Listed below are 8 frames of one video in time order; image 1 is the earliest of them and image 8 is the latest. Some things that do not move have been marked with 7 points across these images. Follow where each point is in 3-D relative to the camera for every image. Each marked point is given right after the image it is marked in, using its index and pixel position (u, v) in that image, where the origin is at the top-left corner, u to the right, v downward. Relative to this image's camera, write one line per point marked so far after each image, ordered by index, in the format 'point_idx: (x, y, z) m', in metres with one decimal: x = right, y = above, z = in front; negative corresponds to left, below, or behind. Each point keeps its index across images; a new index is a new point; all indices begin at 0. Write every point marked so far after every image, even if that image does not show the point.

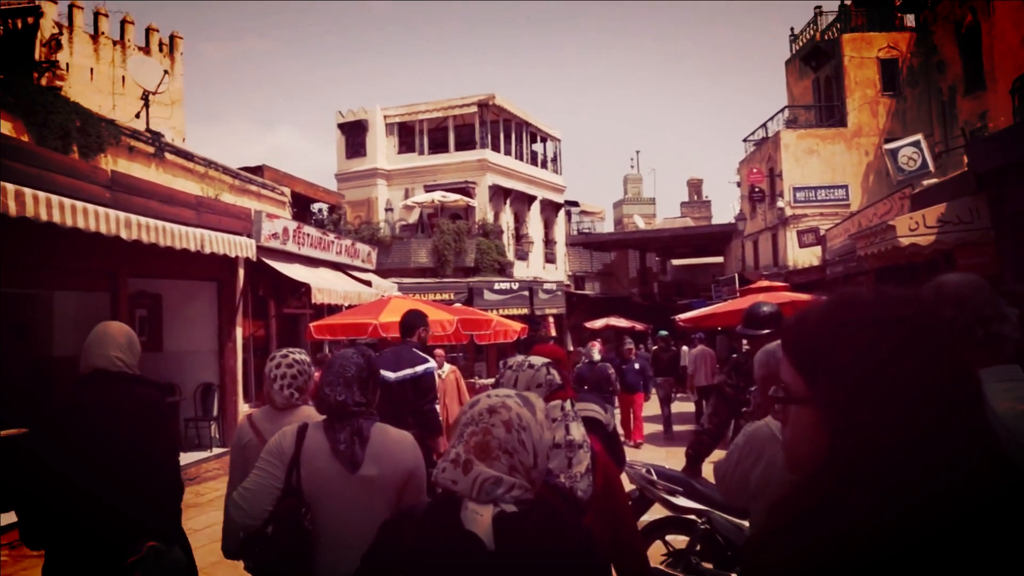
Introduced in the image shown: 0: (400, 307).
0: (-1.6, -0.3, +9.7) m
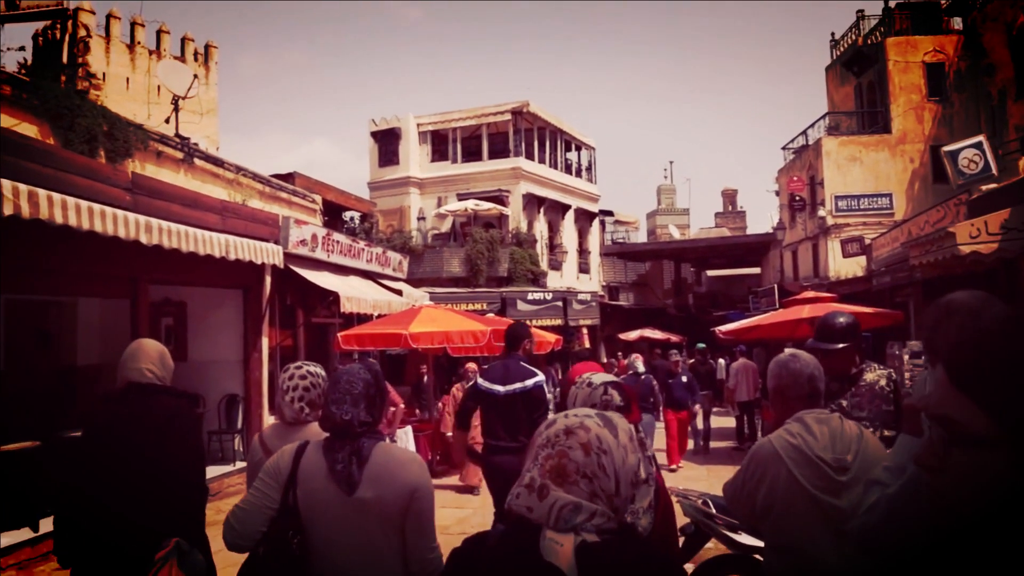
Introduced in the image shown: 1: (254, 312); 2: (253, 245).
0: (-1.1, -0.4, +9.4) m
1: (-3.6, -0.3, +9.7) m
2: (-3.1, +0.5, +8.4) m
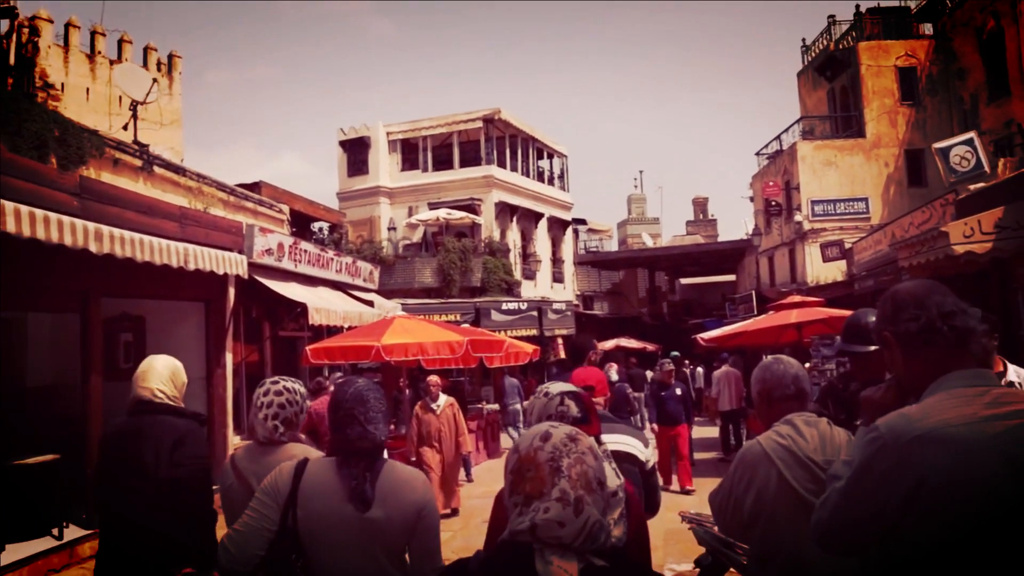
0: (-1.4, -0.5, +8.9) m
1: (-3.9, -0.5, +9.1) m
2: (-3.4, +0.4, +7.8) m
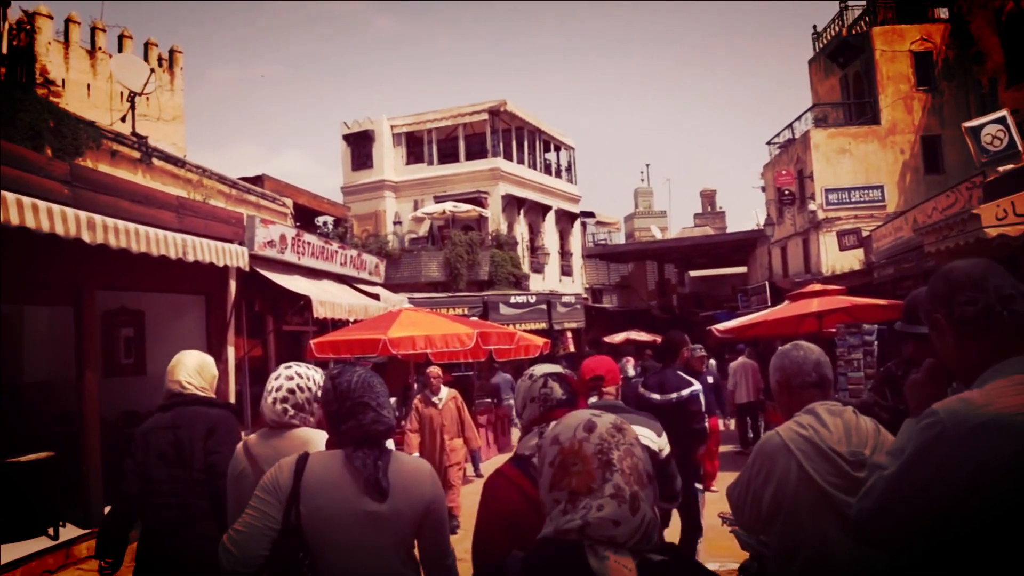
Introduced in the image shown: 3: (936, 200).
0: (-1.3, -0.4, +8.6) m
1: (-3.8, -0.4, +8.9) m
2: (-3.3, +0.5, +7.5) m
3: (+6.0, +1.3, +9.7) m
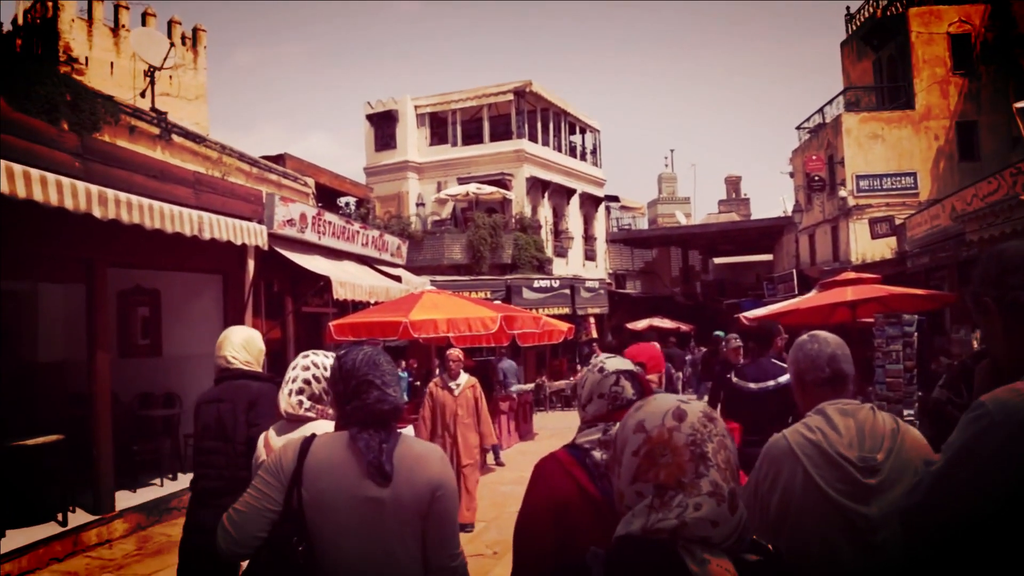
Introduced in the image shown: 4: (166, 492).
0: (-1.0, -0.2, +8.4) m
1: (-3.5, -0.2, +8.8) m
2: (-3.0, +0.7, +7.4) m
3: (+6.4, +1.4, +9.3) m
4: (-3.6, -2.2, +7.2) m
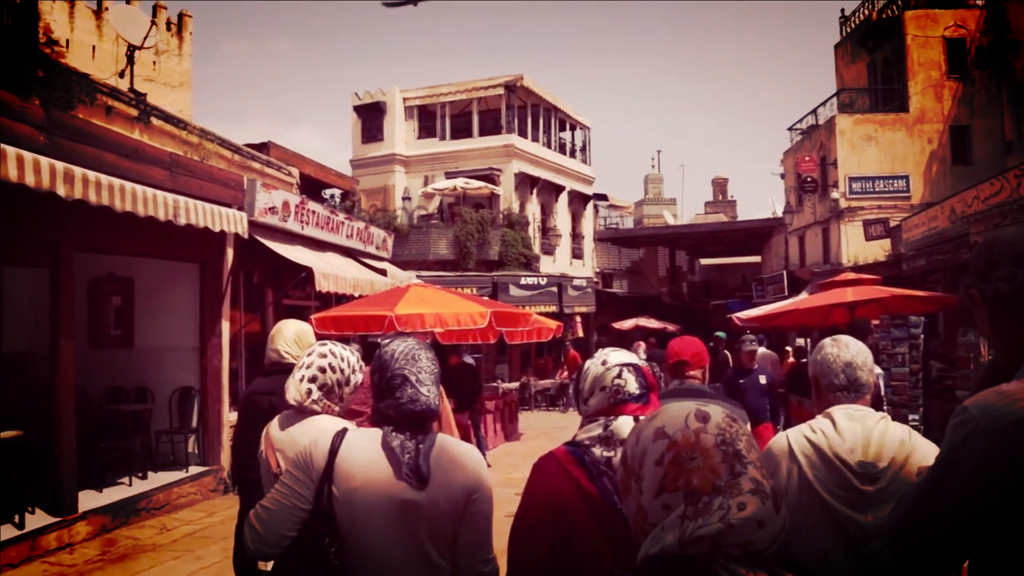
0: (-1.1, -0.1, +8.1) m
1: (-3.6, 0.0, +8.4) m
2: (-3.1, +0.8, +7.0) m
3: (+6.3, +1.3, +9.1) m
4: (-3.8, -2.0, +6.8) m
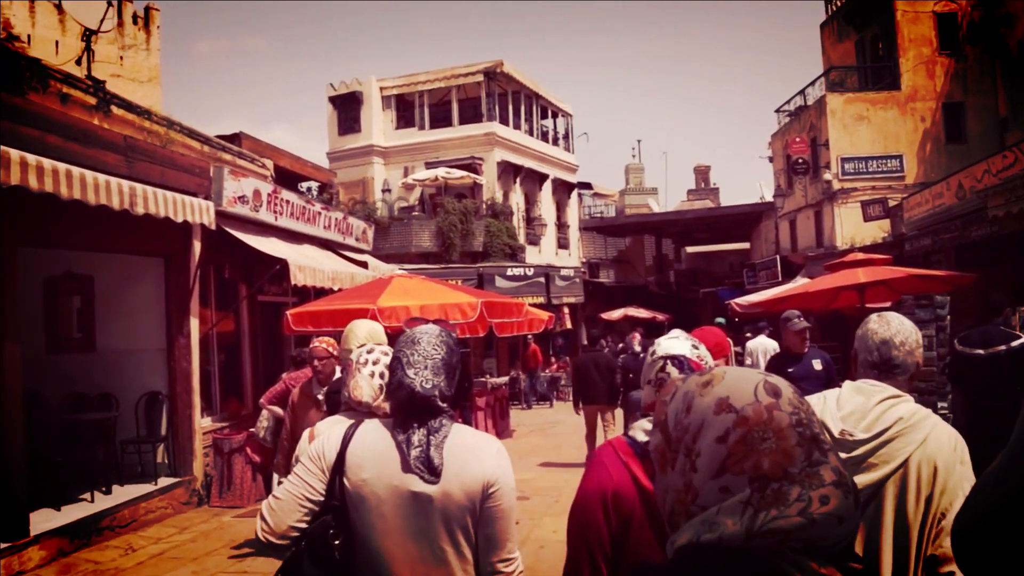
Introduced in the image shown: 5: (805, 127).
0: (-1.2, 0.0, +7.5) m
1: (-3.7, 0.0, +7.7) m
2: (-3.1, +0.8, +6.4) m
3: (+6.1, +1.6, +8.7) m
4: (-3.8, -2.0, +6.2) m
5: (+8.4, +4.6, +19.9) m
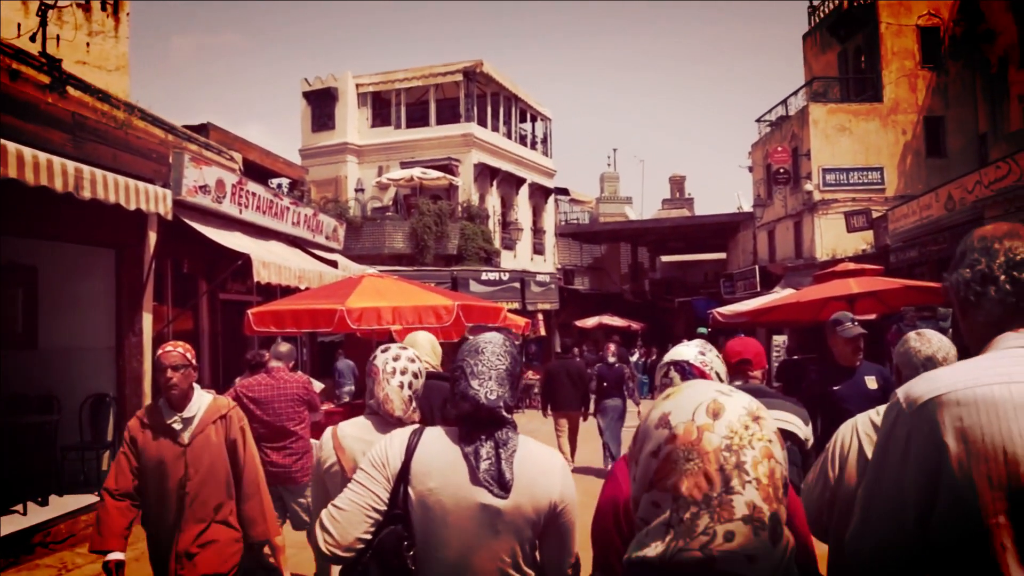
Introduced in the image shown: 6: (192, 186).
0: (-1.4, 0.0, +7.1) m
1: (-3.9, +0.1, +7.2) m
2: (-3.3, +0.9, +5.8) m
3: (+5.9, +1.4, +8.6) m
4: (-4.0, -1.9, +5.6) m
5: (+7.8, +4.3, +19.8) m
6: (-3.5, +1.1, +7.4) m
